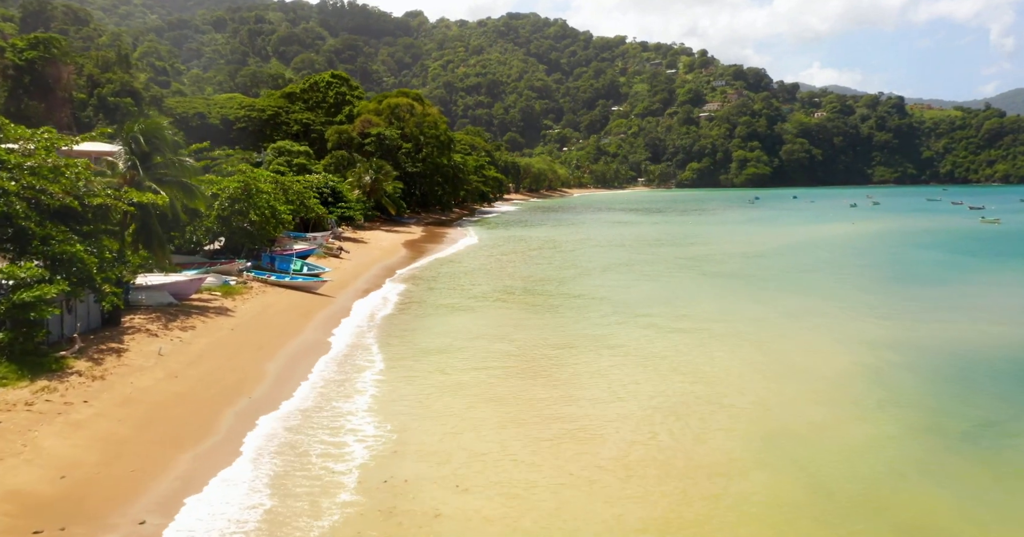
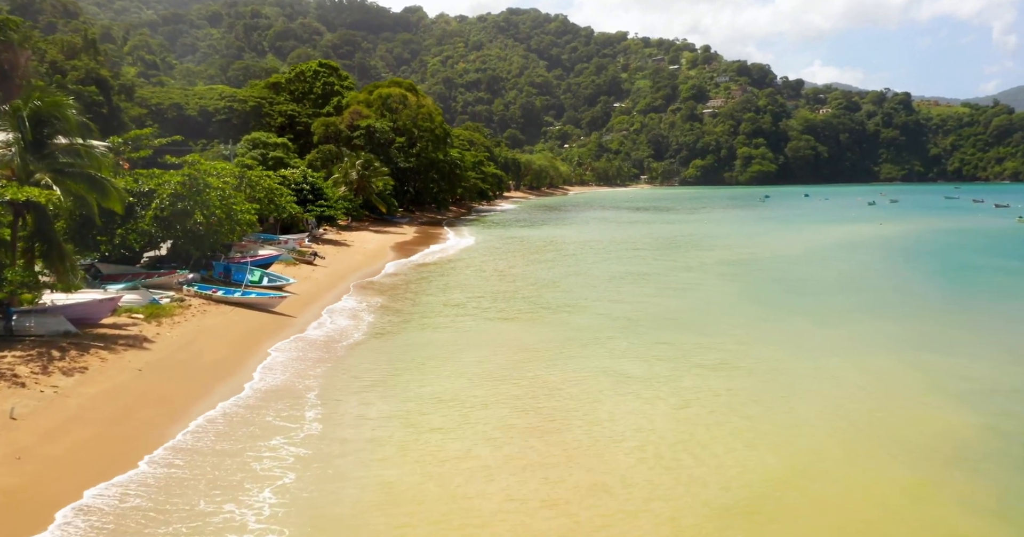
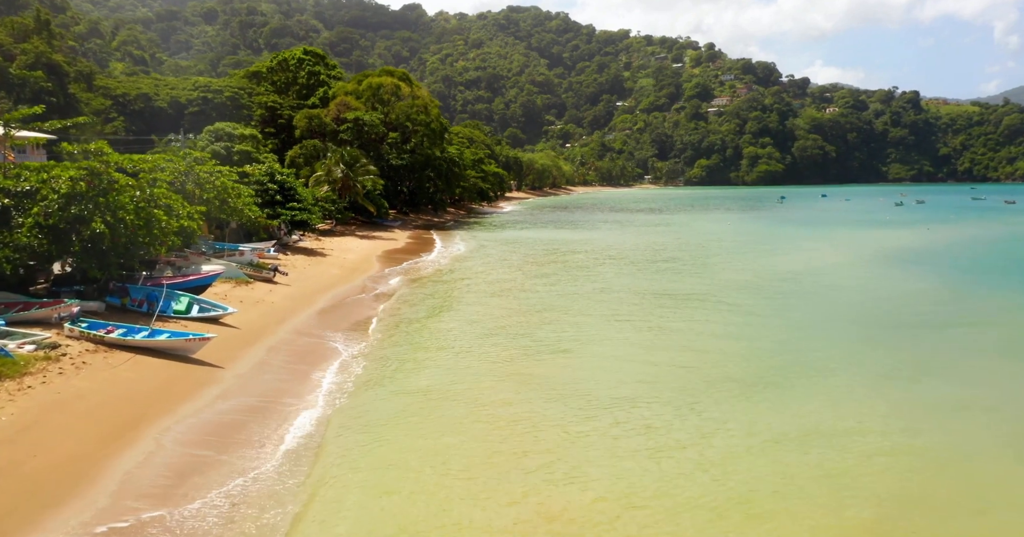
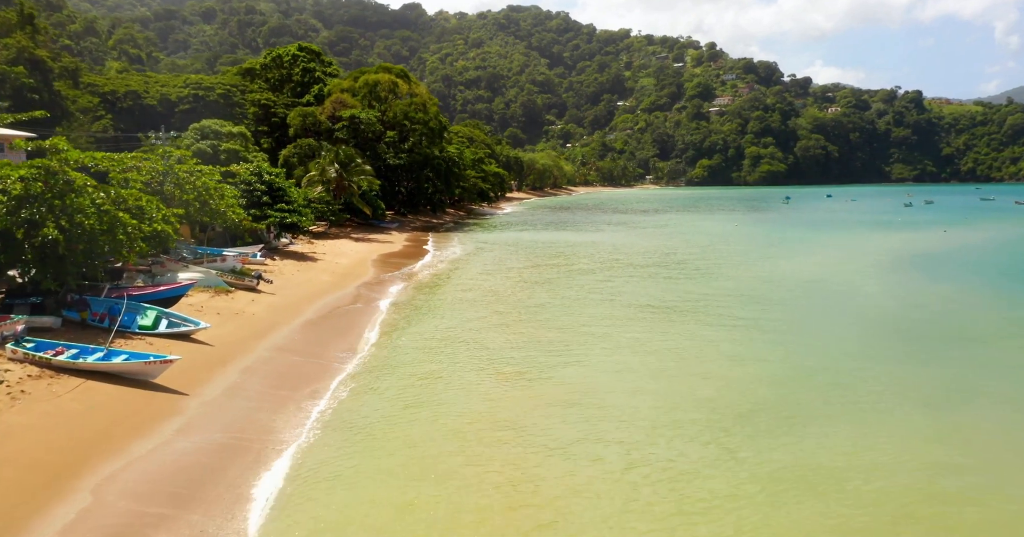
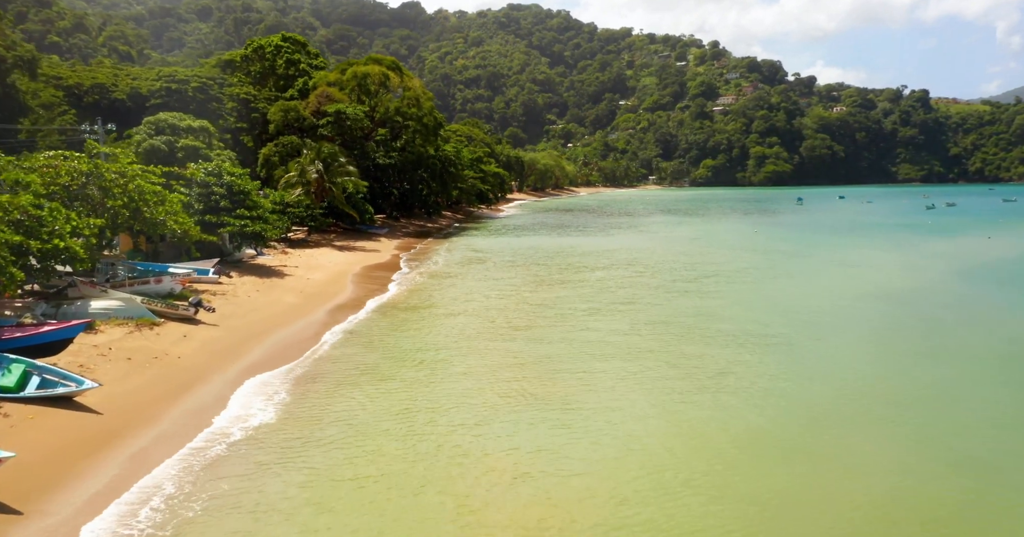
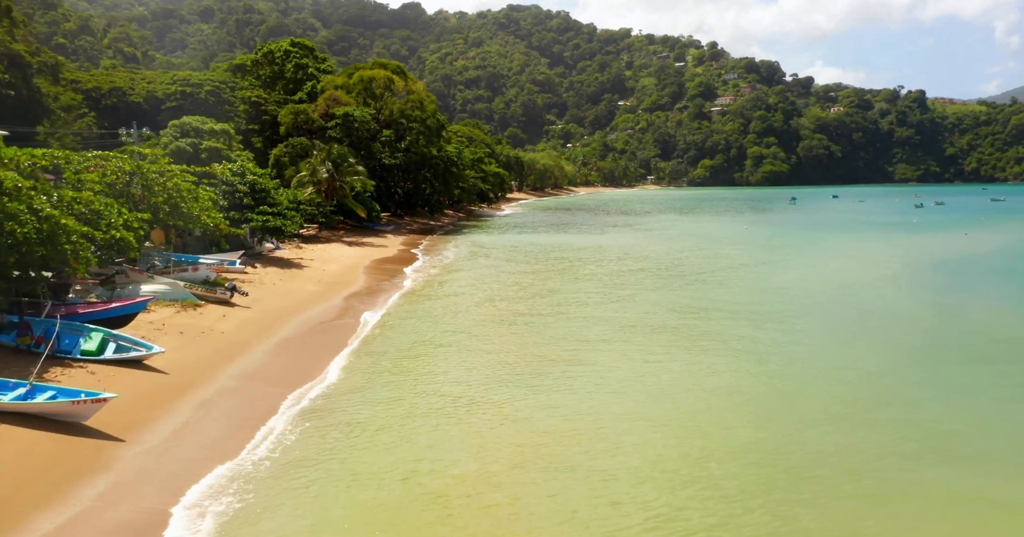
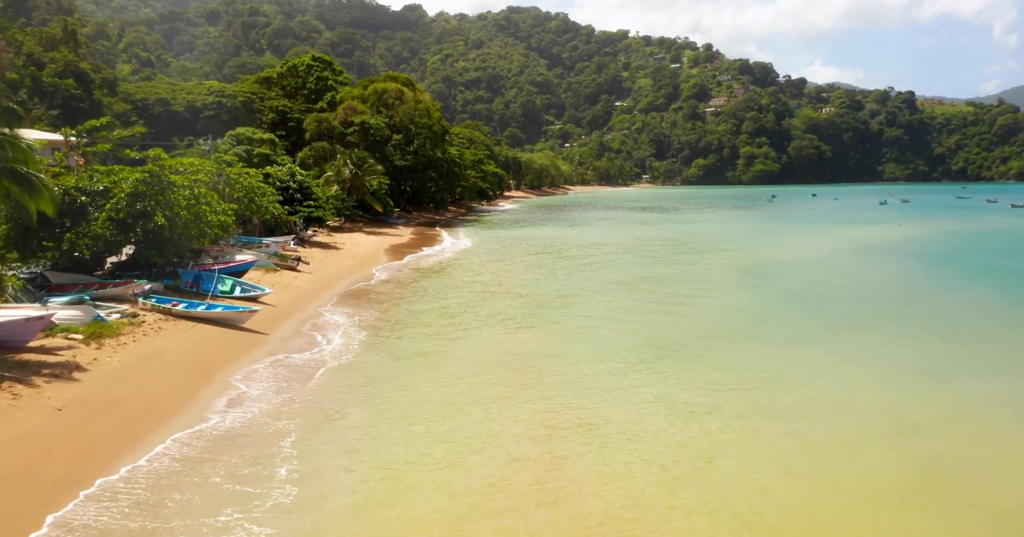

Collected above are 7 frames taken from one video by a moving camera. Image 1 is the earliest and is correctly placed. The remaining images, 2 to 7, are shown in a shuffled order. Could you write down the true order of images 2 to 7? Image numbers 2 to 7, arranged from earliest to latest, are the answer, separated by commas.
2, 7, 3, 4, 6, 5
